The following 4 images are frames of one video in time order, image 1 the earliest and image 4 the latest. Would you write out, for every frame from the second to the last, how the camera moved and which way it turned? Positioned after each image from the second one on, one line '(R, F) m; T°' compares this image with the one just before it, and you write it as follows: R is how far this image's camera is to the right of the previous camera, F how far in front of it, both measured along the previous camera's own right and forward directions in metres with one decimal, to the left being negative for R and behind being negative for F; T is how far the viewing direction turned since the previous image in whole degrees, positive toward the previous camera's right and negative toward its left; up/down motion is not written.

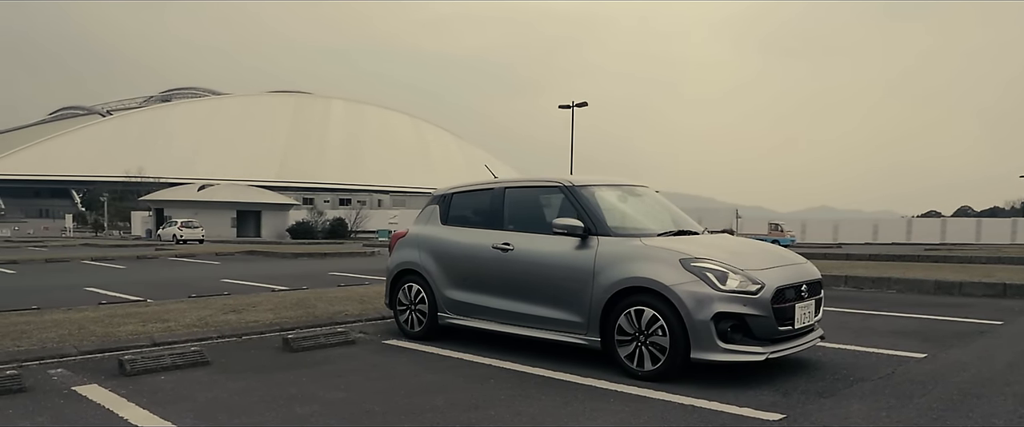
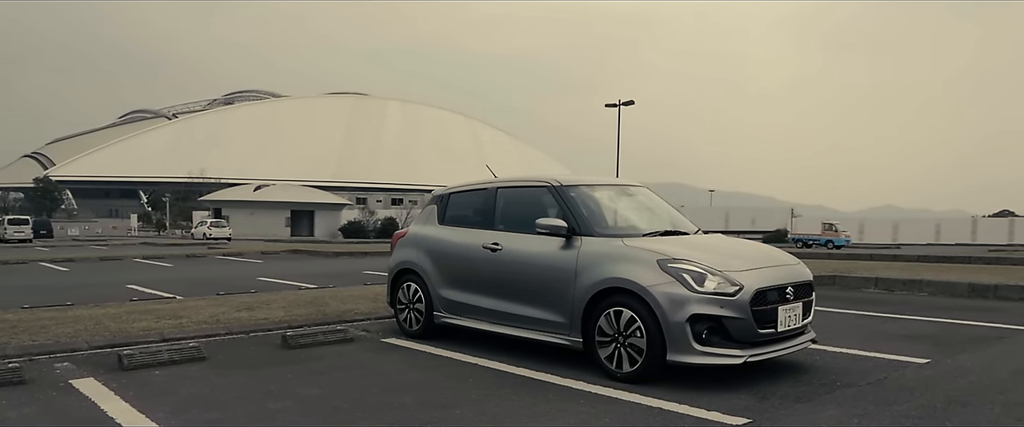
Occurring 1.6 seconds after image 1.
(+0.5, 0.0) m; -4°
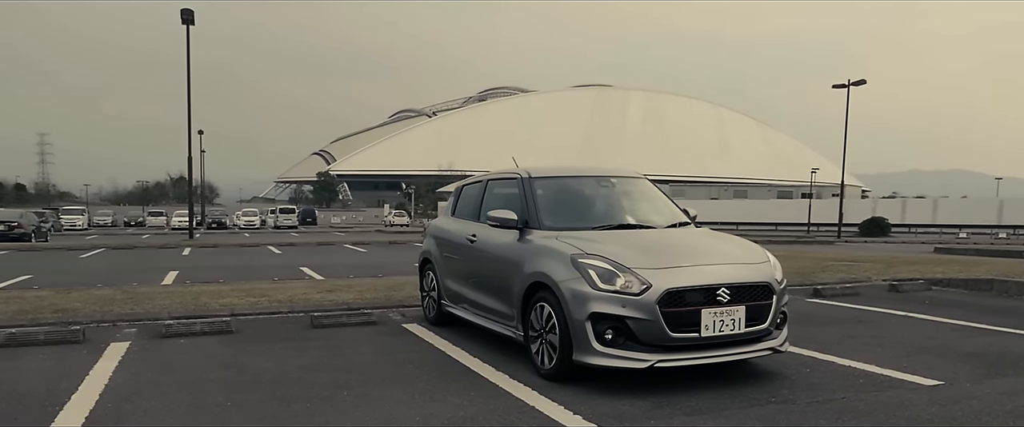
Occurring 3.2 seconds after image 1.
(+2.0, +0.3) m; -17°
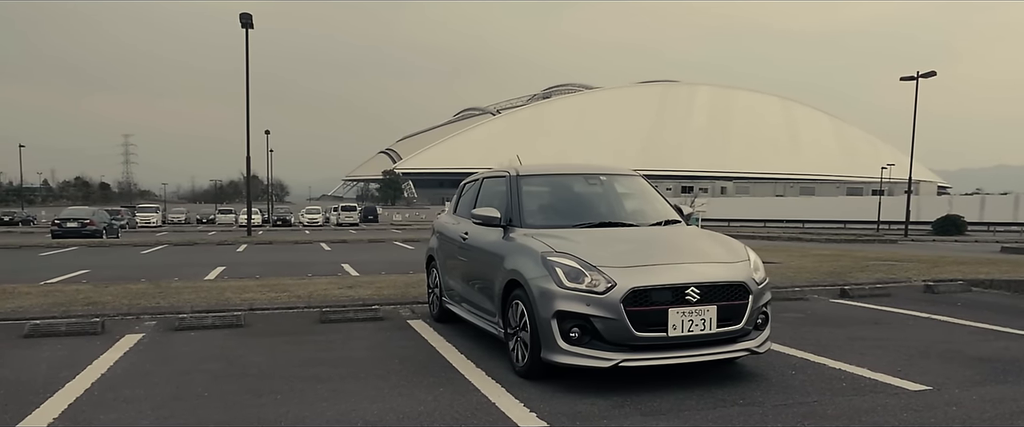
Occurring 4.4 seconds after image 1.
(+0.6, 0.0) m; -5°
